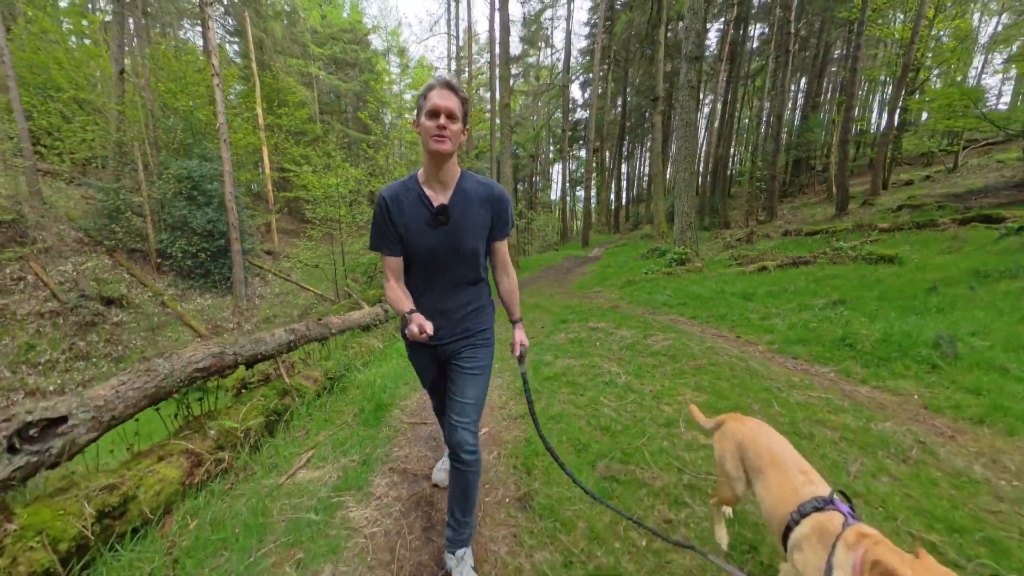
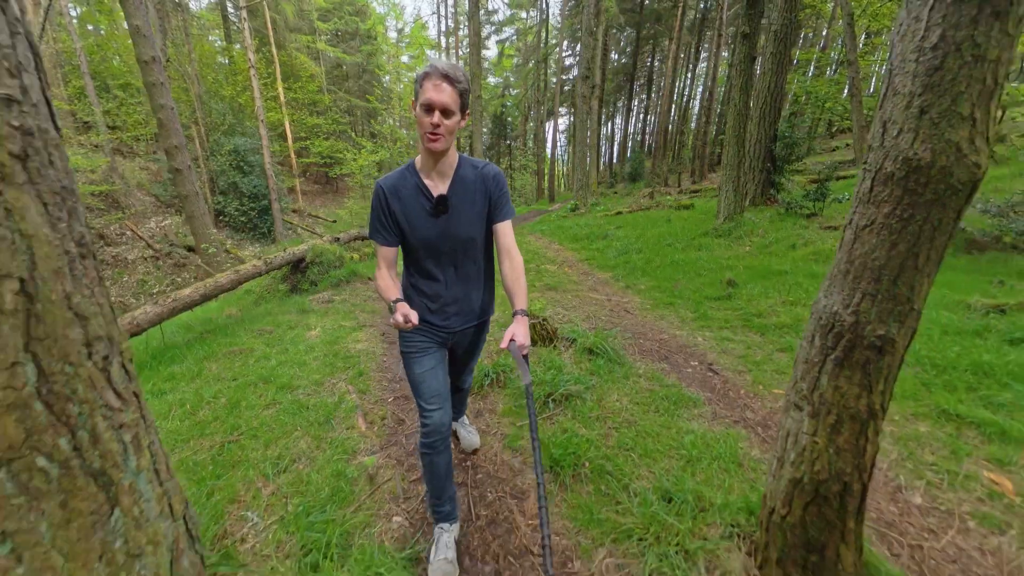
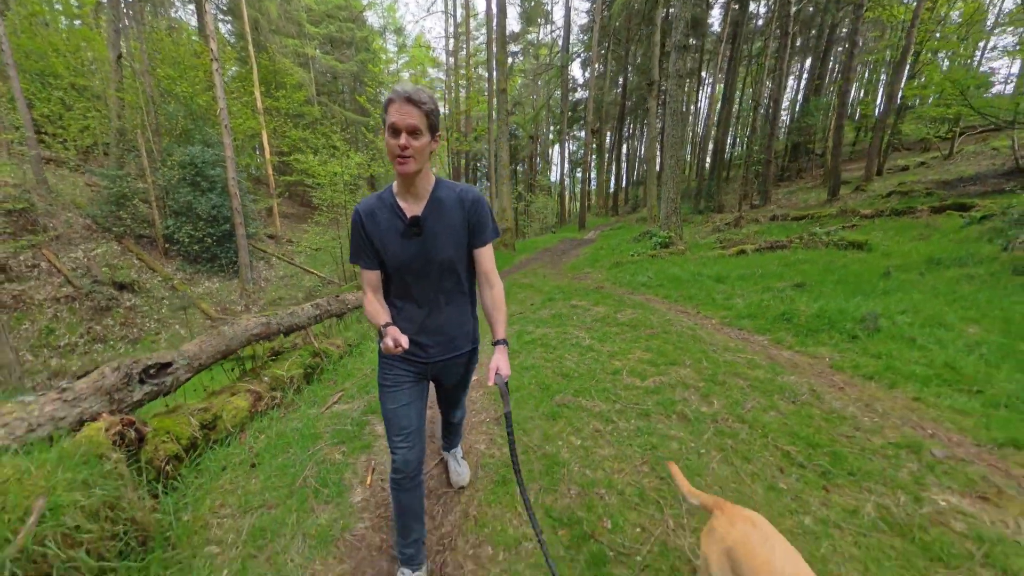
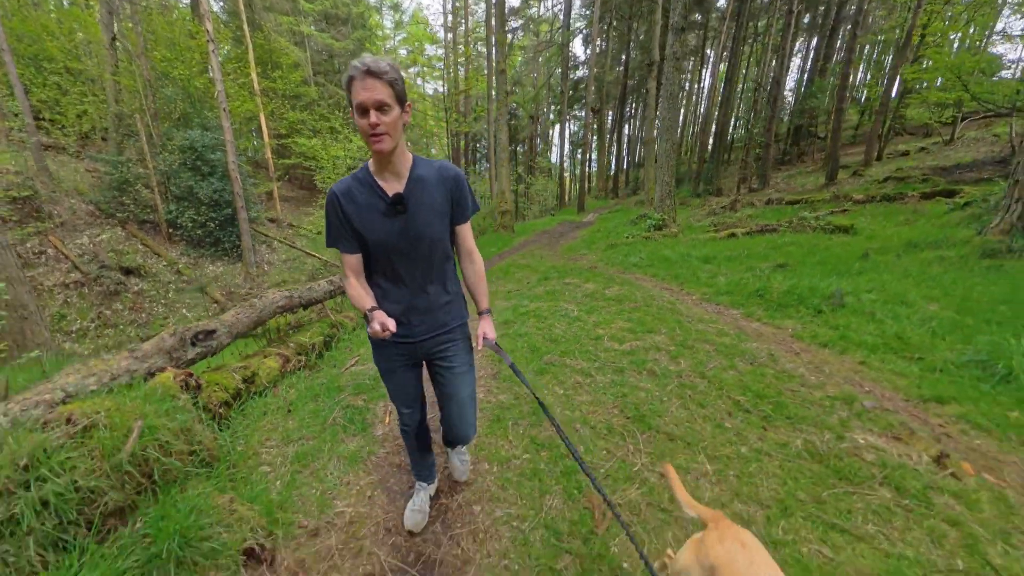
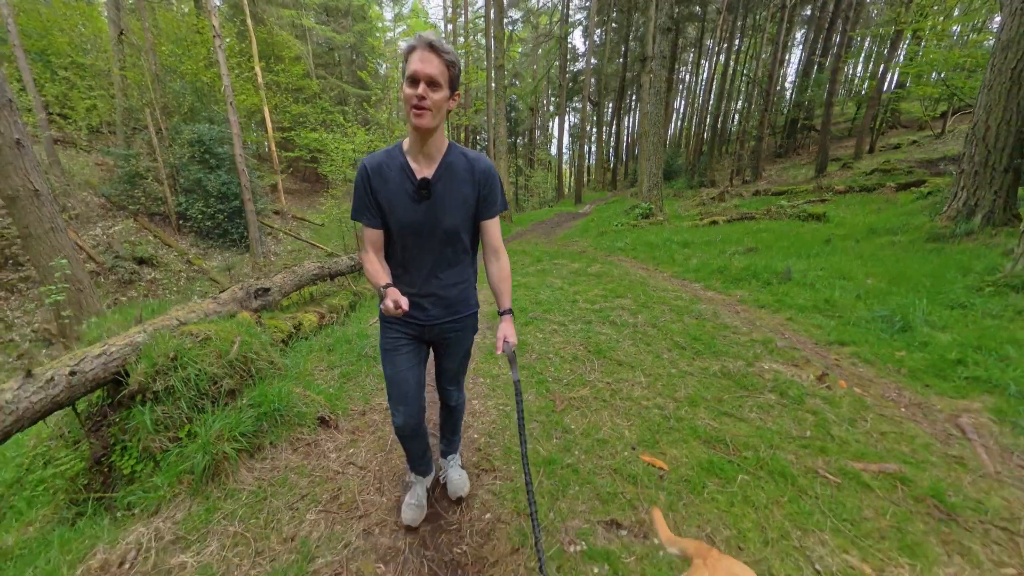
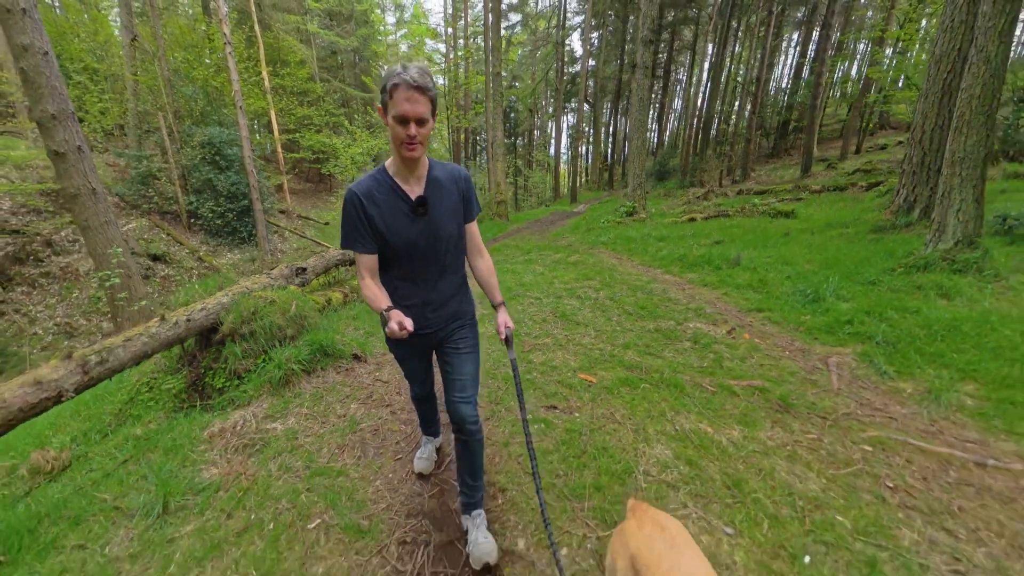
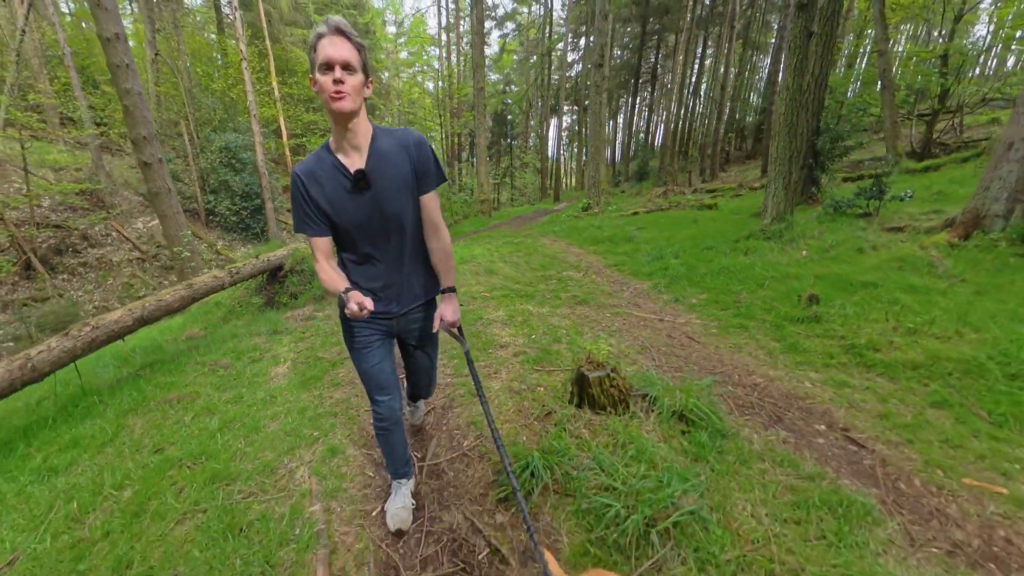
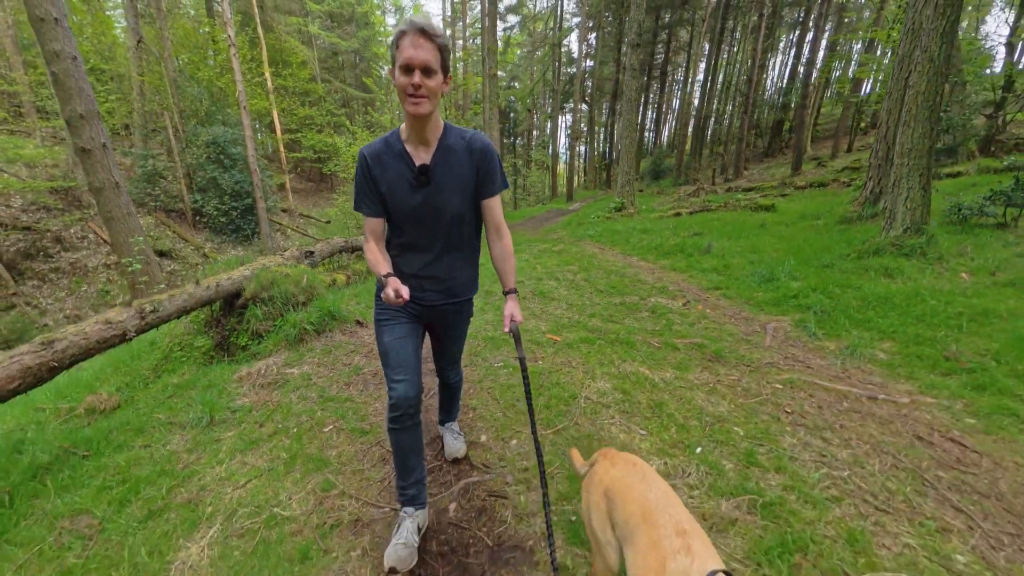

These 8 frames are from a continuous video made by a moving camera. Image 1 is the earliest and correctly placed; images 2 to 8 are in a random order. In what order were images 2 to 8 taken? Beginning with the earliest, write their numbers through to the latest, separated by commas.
3, 4, 5, 6, 8, 7, 2
